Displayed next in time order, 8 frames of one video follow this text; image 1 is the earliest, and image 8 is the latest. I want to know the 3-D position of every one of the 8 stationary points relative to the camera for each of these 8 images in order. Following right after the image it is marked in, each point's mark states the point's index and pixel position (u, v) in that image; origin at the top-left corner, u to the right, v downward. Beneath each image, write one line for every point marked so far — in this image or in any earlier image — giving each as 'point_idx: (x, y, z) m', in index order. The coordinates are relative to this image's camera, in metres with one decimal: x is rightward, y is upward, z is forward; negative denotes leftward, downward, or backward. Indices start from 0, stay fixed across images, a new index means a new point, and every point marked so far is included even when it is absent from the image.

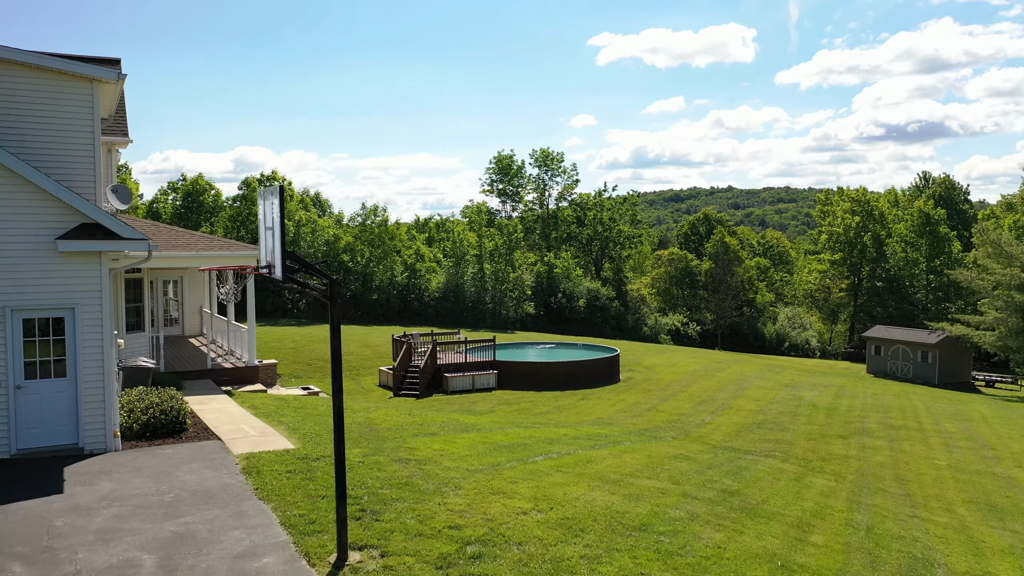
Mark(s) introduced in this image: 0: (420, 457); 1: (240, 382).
0: (-1.1, -2.0, +9.5) m
1: (-5.3, -1.8, +15.8) m
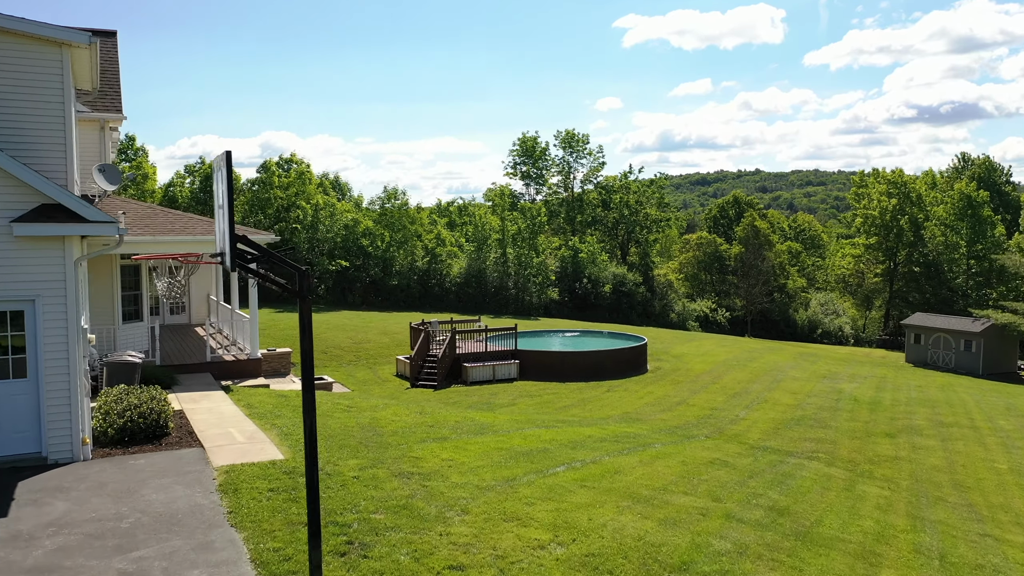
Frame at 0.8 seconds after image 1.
0: (-0.9, -1.8, +8.4) m
1: (-4.9, -1.6, +14.8) m
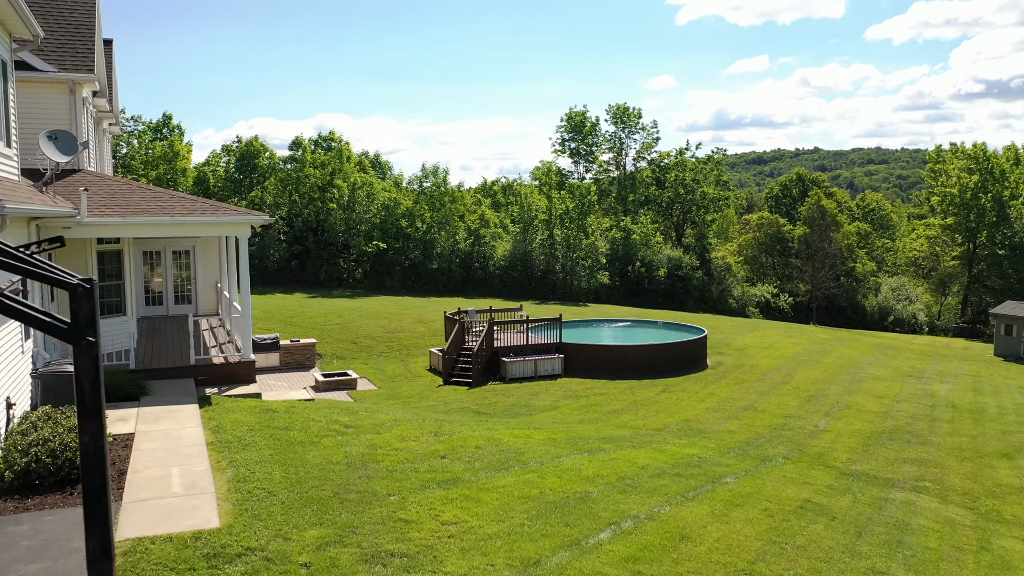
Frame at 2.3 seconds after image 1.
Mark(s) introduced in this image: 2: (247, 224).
0: (-0.7, -1.9, +5.9) m
1: (-4.3, -1.5, +12.6) m
2: (-4.0, +1.0, +12.6) m
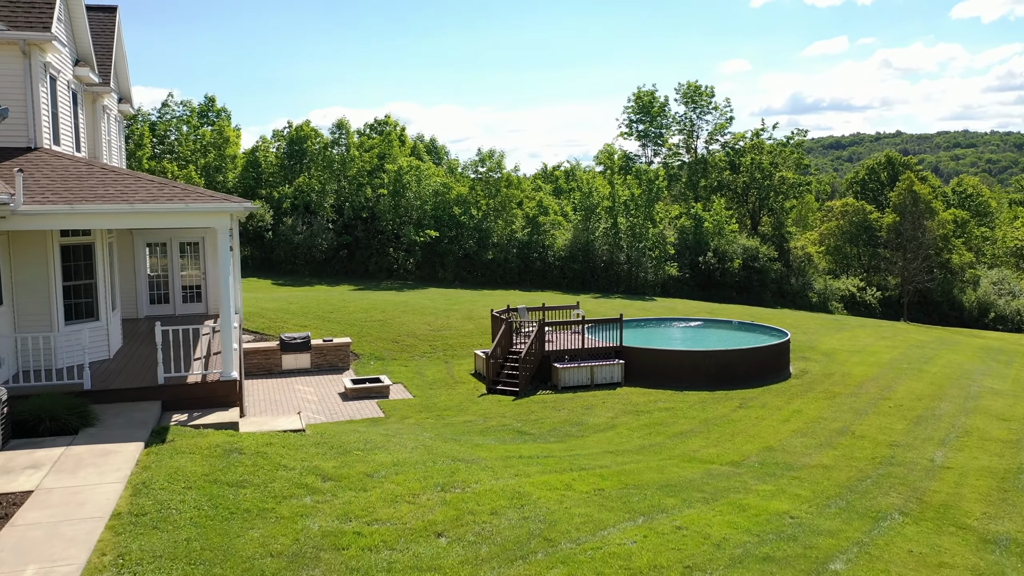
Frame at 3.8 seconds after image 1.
0: (-0.8, -2.0, +3.4) m
1: (-3.8, -1.5, +10.3) m
2: (-3.6, +0.9, +10.2) m
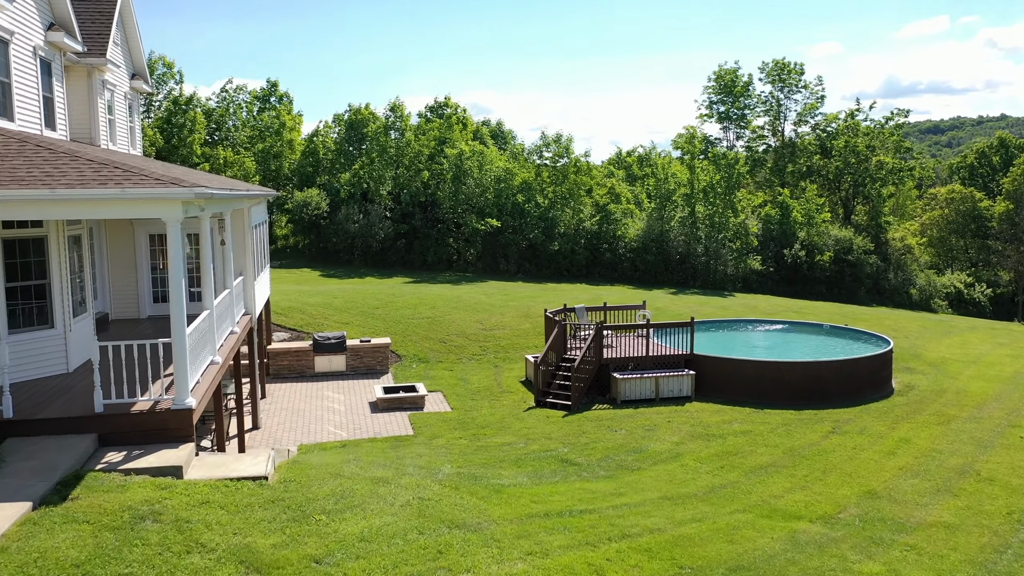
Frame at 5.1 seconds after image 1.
0: (-1.3, -2.2, +1.2) m
1: (-3.6, -1.6, +8.3) m
2: (-3.3, +0.8, +8.2) m
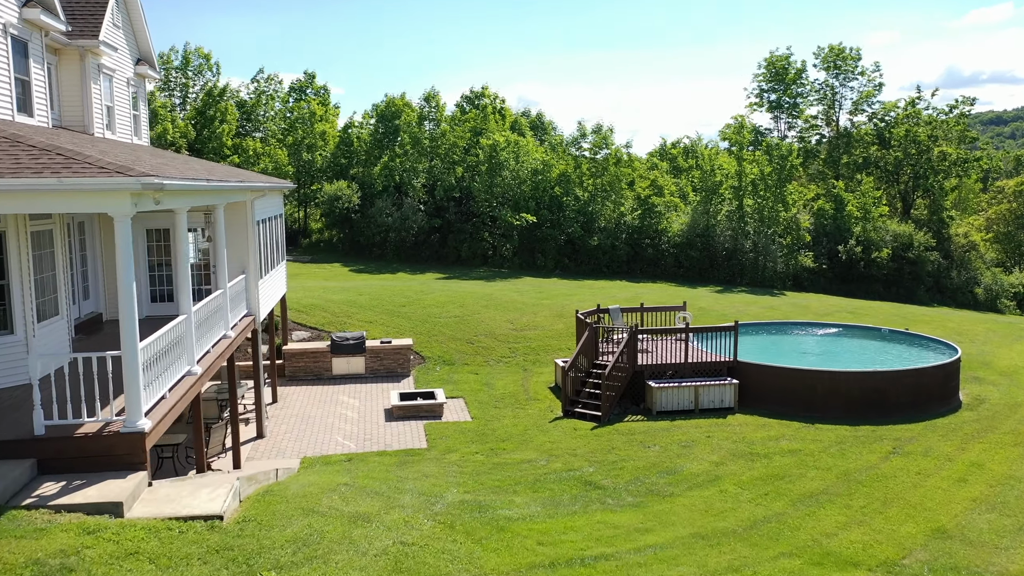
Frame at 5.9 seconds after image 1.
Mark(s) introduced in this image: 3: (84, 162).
0: (-1.7, -2.3, 0.0) m
1: (-3.6, -1.6, +7.3) m
2: (-3.3, +0.8, +7.1) m
3: (-3.7, +1.1, +7.1) m
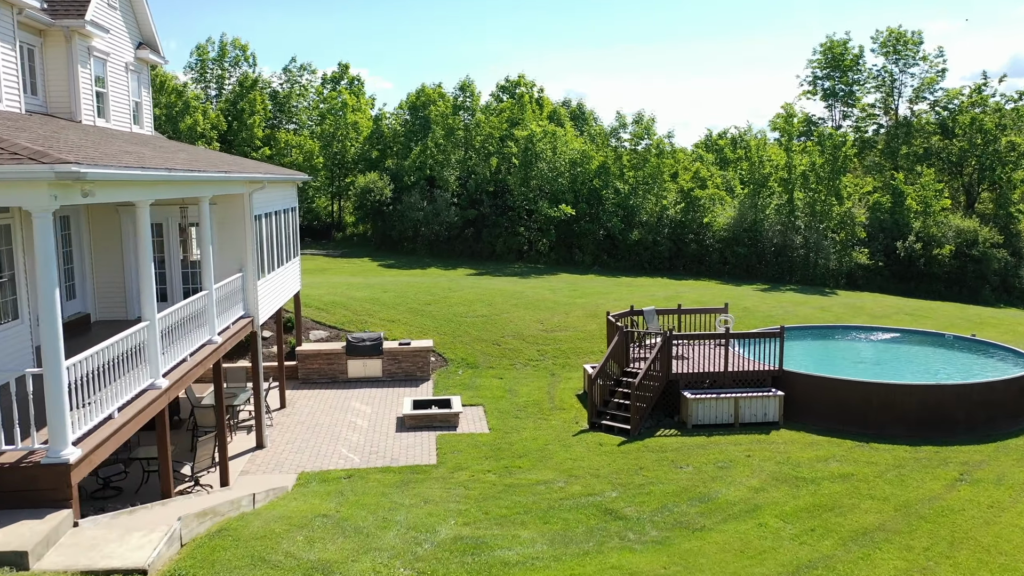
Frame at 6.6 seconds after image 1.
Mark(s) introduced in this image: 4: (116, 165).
0: (-2.2, -2.5, -1.1) m
1: (-3.7, -1.7, +6.2) m
2: (-3.4, +0.7, +6.0) m
3: (-3.8, +1.0, +6.0) m
4: (-3.3, +1.0, +6.8) m
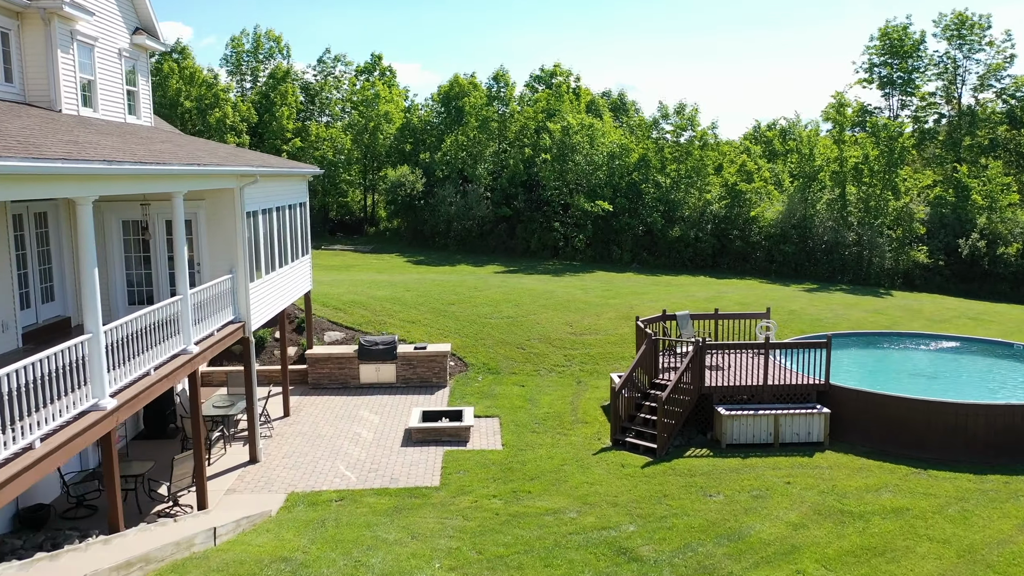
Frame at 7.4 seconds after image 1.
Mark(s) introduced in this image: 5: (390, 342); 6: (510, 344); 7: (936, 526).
0: (-2.9, -2.6, -2.2) m
1: (-3.9, -1.7, +5.3) m
2: (-3.6, +0.7, +5.0) m
3: (-4.0, +0.9, +5.1) m
4: (-3.4, +0.9, +5.8) m
5: (-2.5, -1.1, +16.7) m
6: (0.0, -1.3, +19.0) m
7: (+5.1, -2.9, +9.9) m
